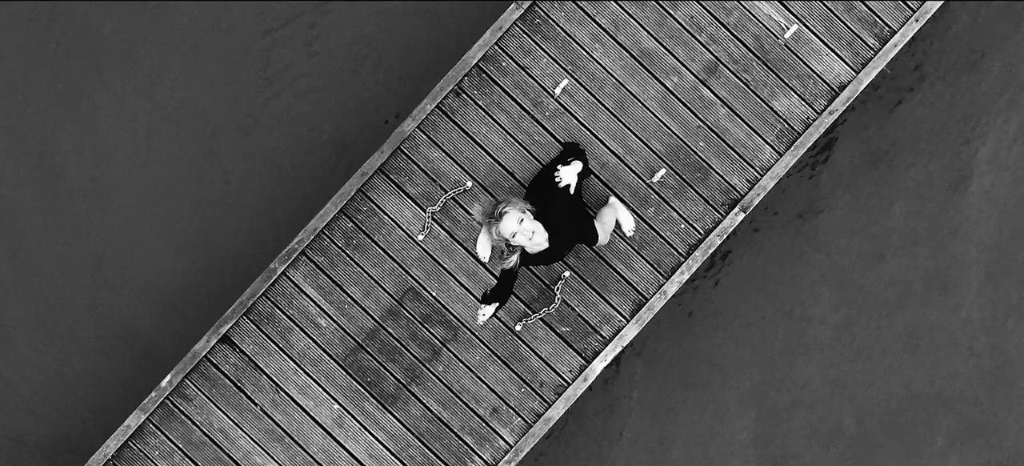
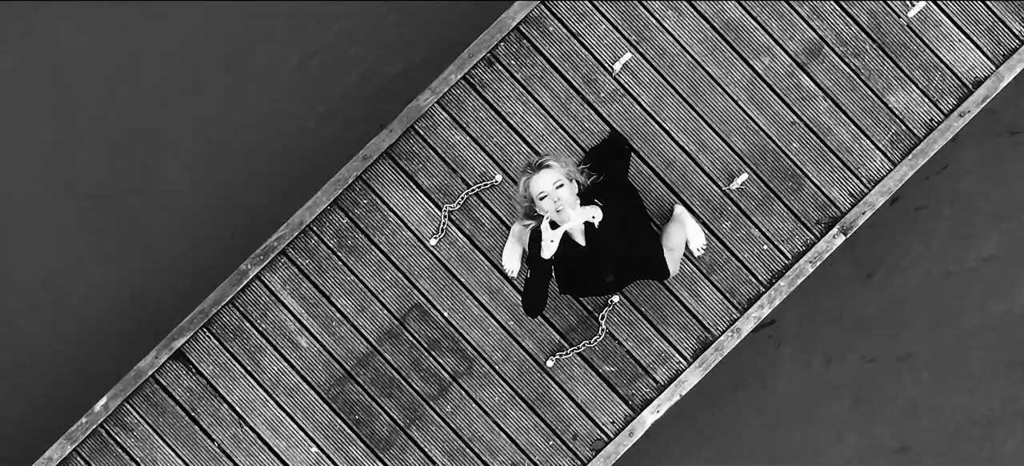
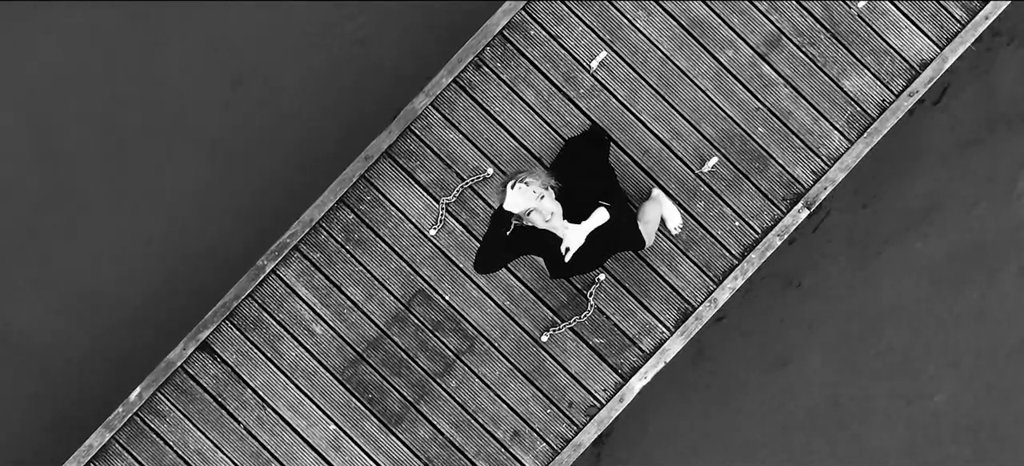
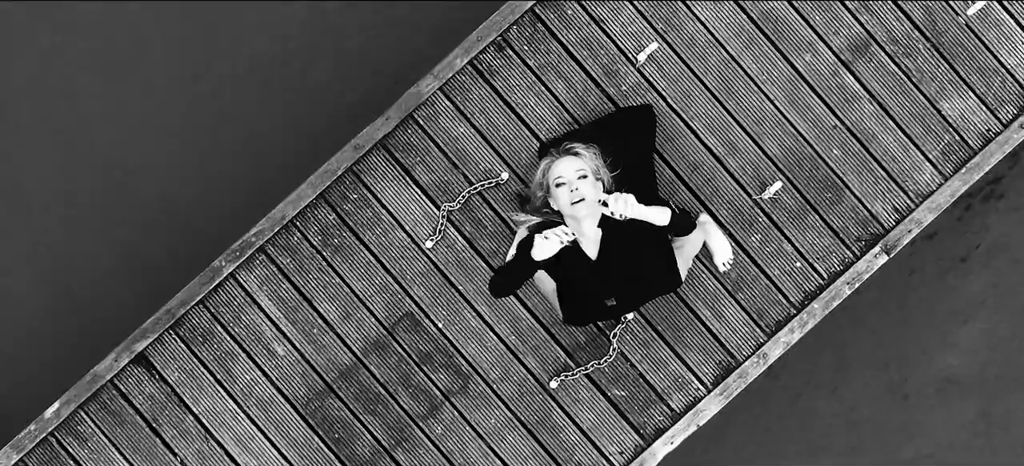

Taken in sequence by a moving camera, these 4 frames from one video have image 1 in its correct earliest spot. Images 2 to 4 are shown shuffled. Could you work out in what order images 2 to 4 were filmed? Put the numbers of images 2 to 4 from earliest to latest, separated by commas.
3, 2, 4
